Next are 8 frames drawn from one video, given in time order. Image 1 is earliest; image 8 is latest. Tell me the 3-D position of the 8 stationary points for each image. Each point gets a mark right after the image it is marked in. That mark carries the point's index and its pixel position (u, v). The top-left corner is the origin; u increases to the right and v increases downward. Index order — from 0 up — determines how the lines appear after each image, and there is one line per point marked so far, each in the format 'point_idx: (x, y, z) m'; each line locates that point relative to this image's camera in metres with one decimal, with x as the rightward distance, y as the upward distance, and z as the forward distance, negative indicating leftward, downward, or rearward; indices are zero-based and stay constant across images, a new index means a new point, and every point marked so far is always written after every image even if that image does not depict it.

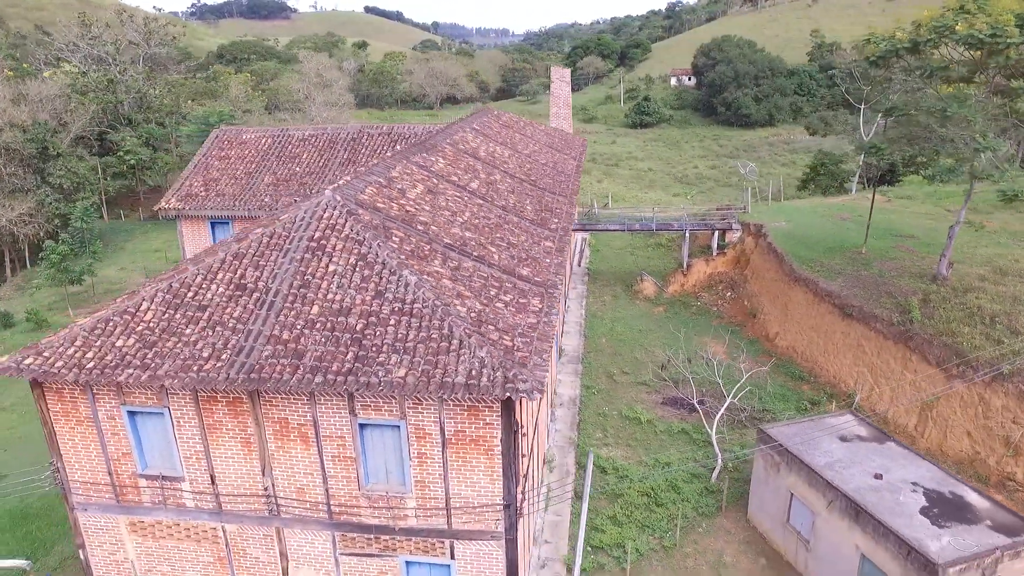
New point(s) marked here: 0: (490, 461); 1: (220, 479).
0: (-0.2, -2.3, +9.9) m
1: (-4.2, -2.7, +10.5) m
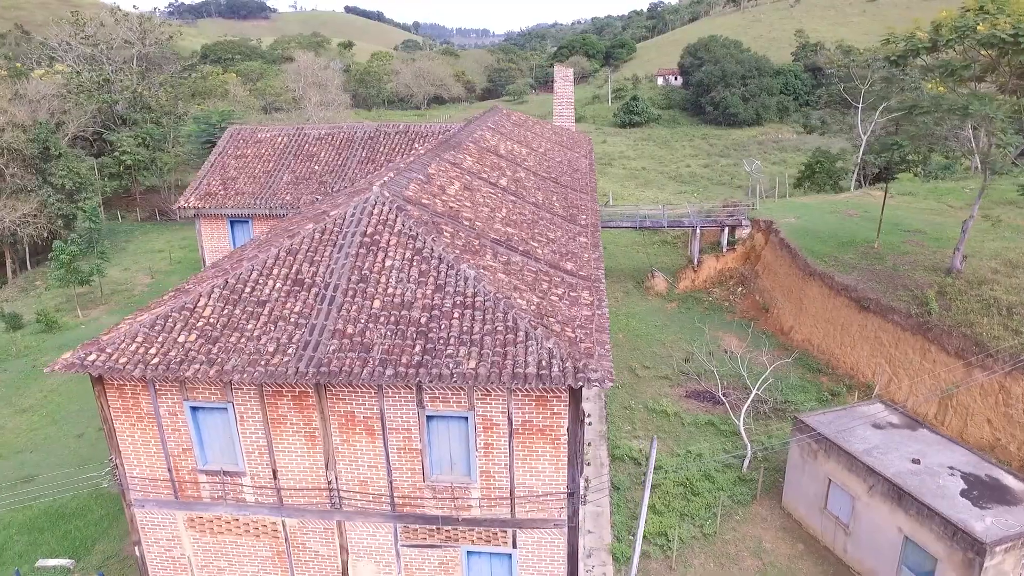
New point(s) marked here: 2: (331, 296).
0: (+0.6, -2.2, +10.1) m
1: (-3.3, -2.7, +10.5) m
2: (-2.6, -0.1, +10.7) m
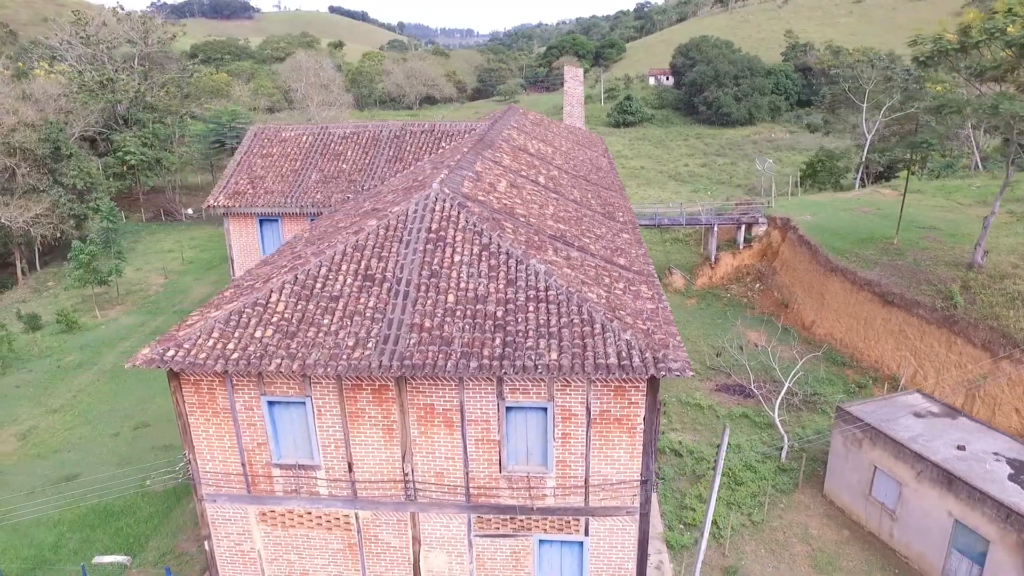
0: (+1.7, -2.1, +10.4) m
1: (-2.3, -2.6, +10.7) m
2: (-1.6, 0.0, +10.9) m
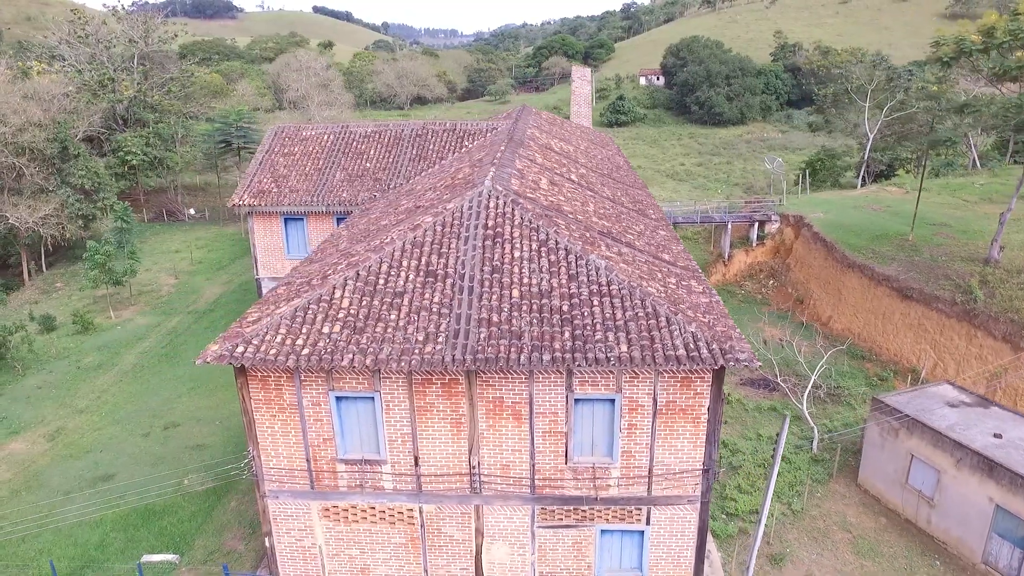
0: (+2.7, -2.0, +10.6) m
1: (-1.3, -2.5, +10.9) m
2: (-0.6, 0.0, +11.1) m
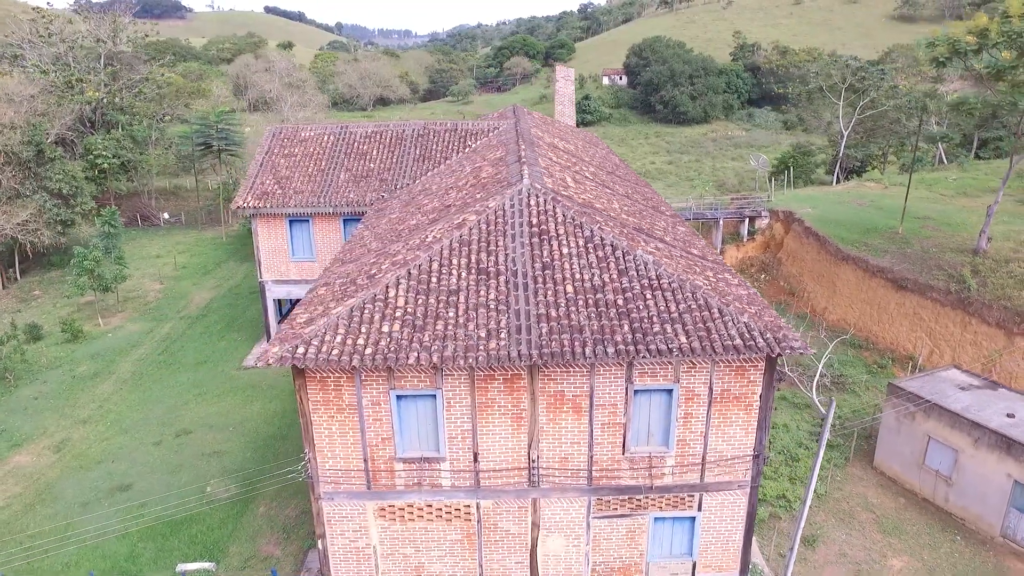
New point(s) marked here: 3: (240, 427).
0: (+3.5, -1.9, +11.0) m
1: (-0.4, -2.5, +11.0) m
2: (+0.2, +0.1, +11.2) m
3: (-6.7, -3.4, +18.0) m
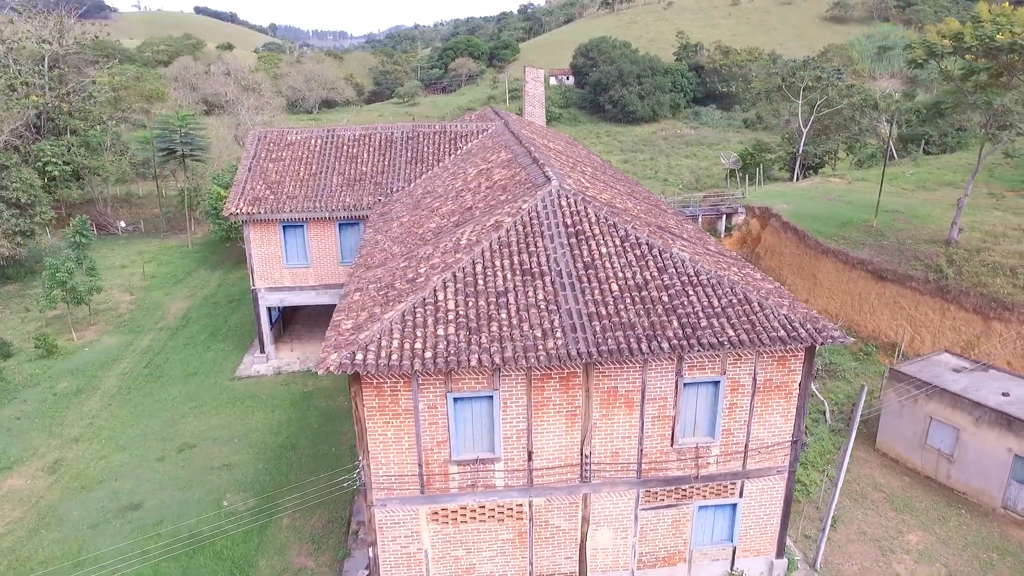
0: (+4.3, -1.8, +11.4) m
1: (+0.4, -2.5, +11.1) m
2: (+0.9, +0.1, +11.4) m
3: (-6.4, -3.6, +17.6) m
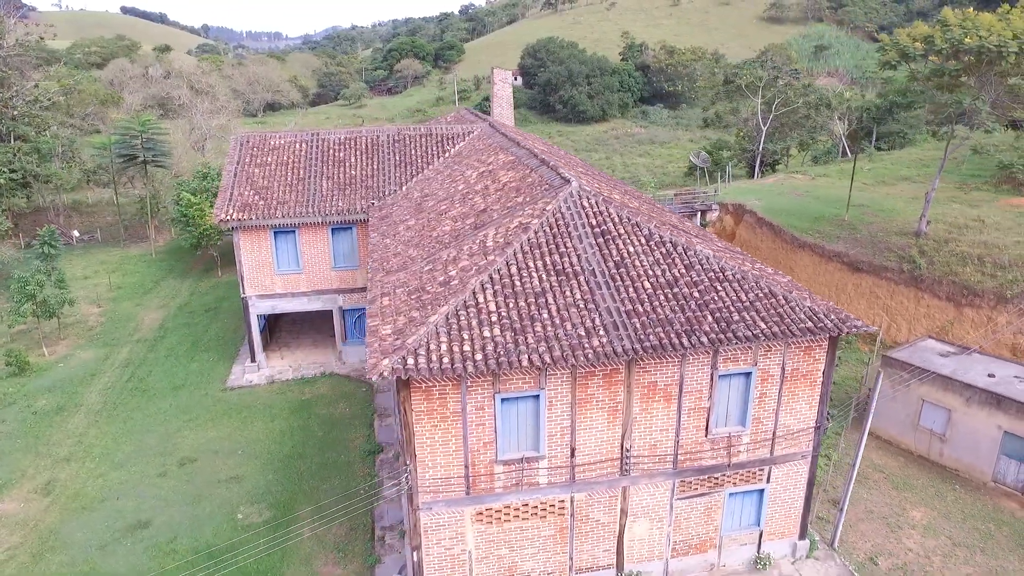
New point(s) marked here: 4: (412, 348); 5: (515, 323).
0: (+4.9, -1.7, +12.0) m
1: (+1.0, -2.5, +11.4) m
2: (+1.4, +0.1, +11.7) m
3: (-6.2, -3.8, +17.3) m
4: (-1.4, -0.9, +10.5) m
5: (0.0, -0.5, +10.9) m
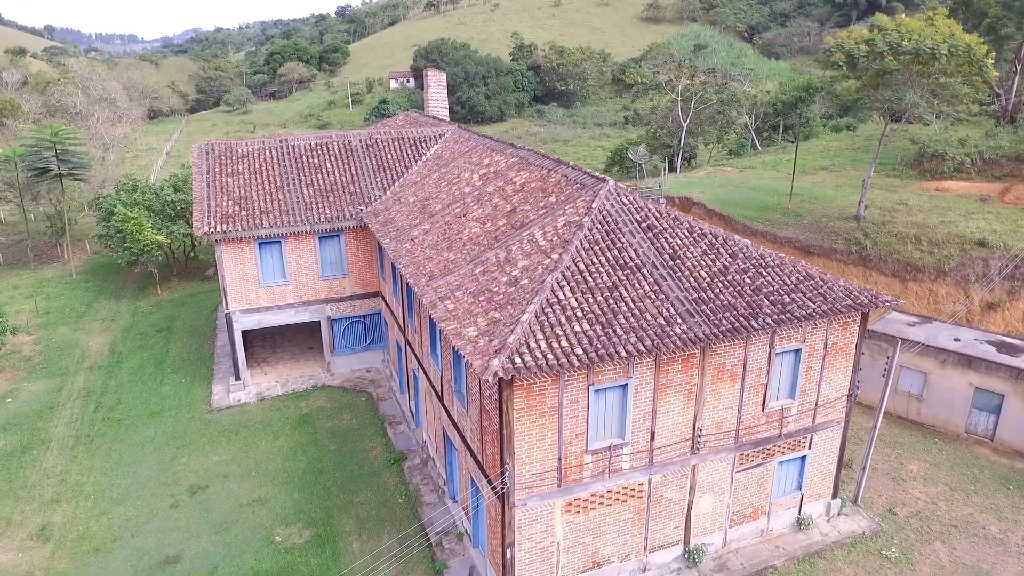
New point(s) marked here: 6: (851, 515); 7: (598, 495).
0: (+6.0, -1.3, +13.2) m
1: (+2.4, -2.4, +11.9) m
2: (+2.6, +0.3, +12.3) m
3: (-5.7, -4.1, +16.6) m
4: (0.0, -0.9, +10.6) m
5: (+1.3, -0.4, +11.3) m
6: (+6.7, -4.5, +14.5) m
7: (+1.4, -3.3, +11.9) m
